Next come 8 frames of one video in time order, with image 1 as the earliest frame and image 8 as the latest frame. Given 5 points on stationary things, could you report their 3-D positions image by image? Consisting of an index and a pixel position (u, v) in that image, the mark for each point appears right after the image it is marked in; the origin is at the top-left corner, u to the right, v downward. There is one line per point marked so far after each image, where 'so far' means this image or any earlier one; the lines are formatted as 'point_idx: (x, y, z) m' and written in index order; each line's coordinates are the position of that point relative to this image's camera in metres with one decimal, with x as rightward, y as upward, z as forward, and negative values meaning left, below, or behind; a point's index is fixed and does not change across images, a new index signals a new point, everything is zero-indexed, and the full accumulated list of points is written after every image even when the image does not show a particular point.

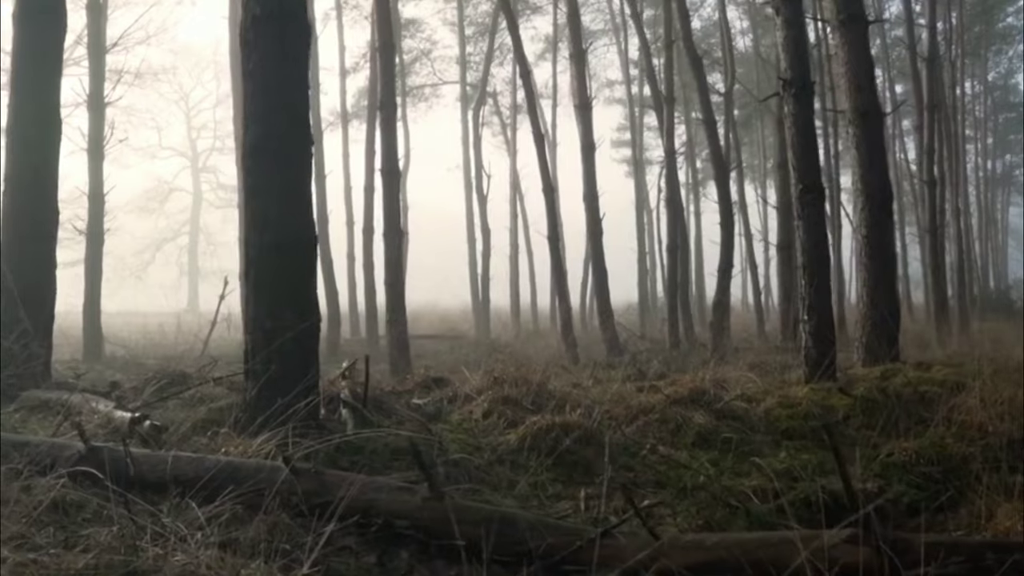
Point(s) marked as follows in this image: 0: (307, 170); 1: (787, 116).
0: (-1.4, +0.8, +6.6) m
1: (+2.7, +1.7, +9.4) m
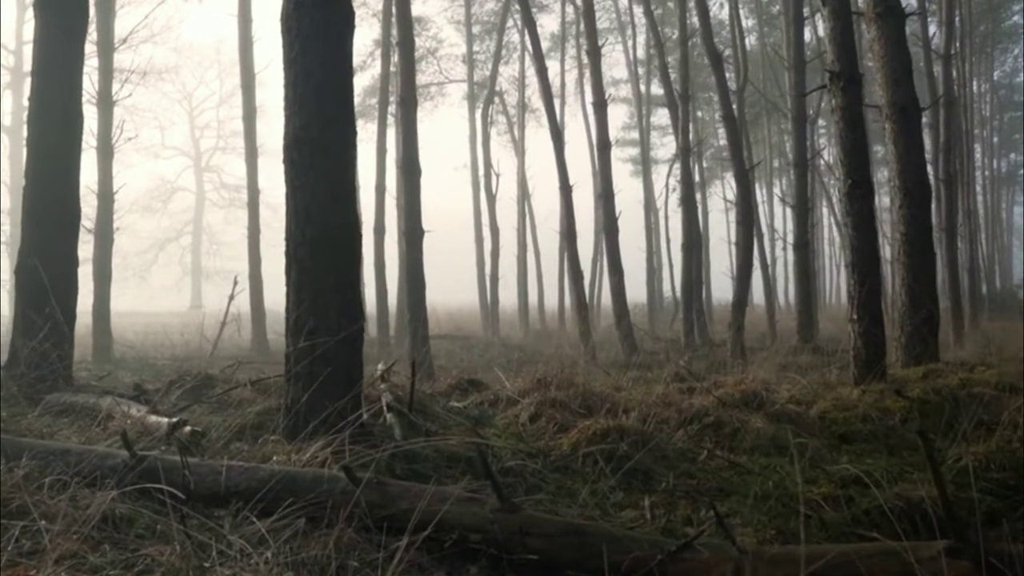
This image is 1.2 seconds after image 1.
0: (-1.0, +0.8, +6.2) m
1: (+3.1, +1.7, +9.1) m
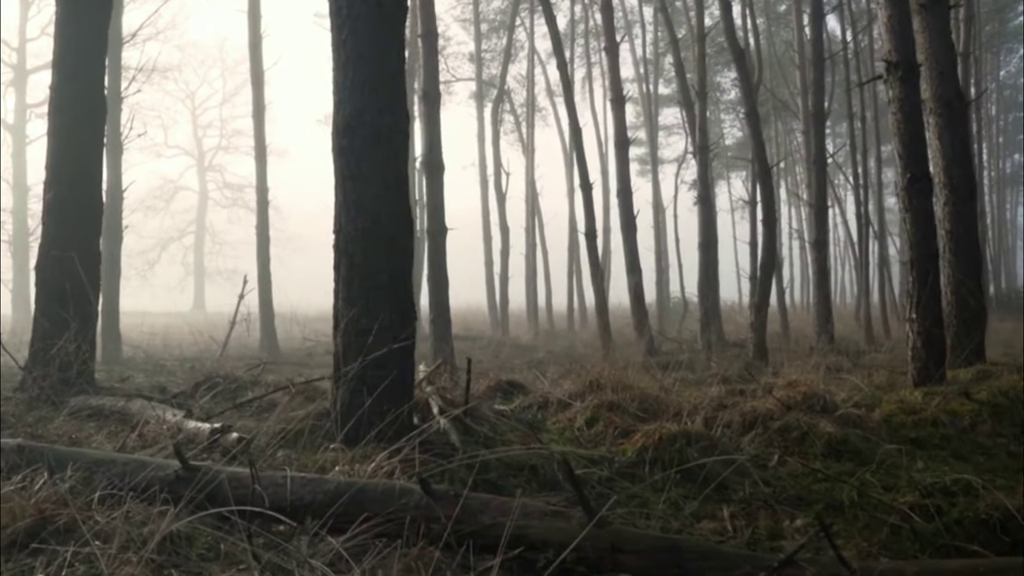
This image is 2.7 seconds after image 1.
0: (-0.7, +0.8, +5.9) m
1: (+3.5, +1.7, +8.7) m
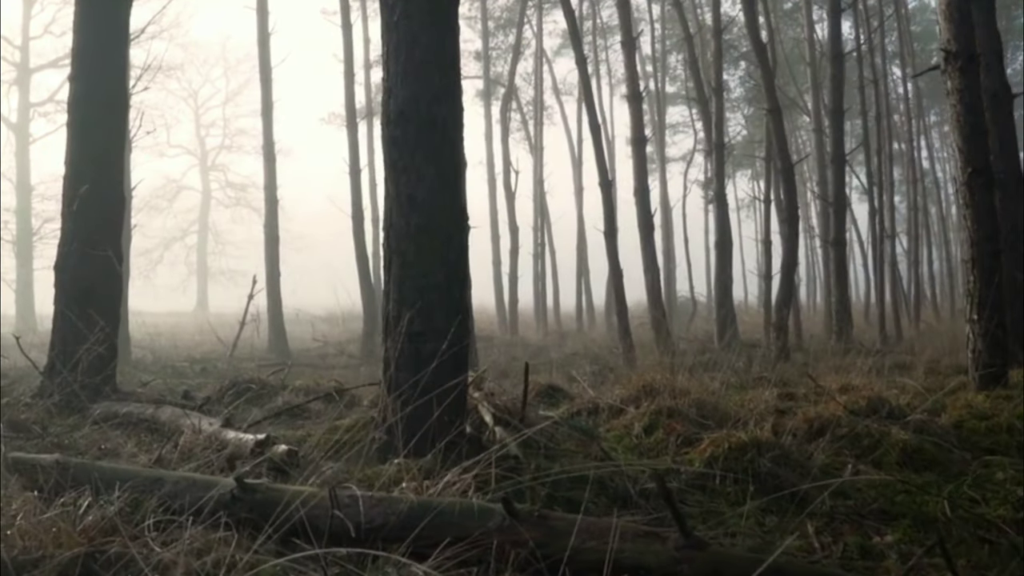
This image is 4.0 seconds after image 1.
0: (-0.3, +0.8, +5.5) m
1: (+3.8, +1.7, +8.4) m
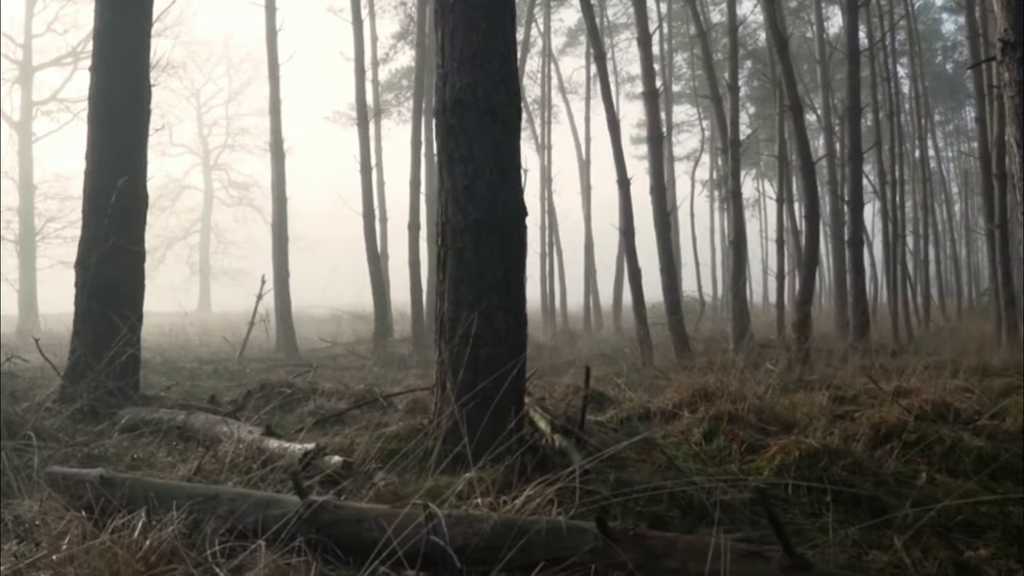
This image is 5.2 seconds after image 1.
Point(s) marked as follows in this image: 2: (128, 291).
0: (0.0, +0.8, +5.1) m
1: (+4.1, +1.7, +8.0) m
2: (-3.1, 0.0, +7.9) m
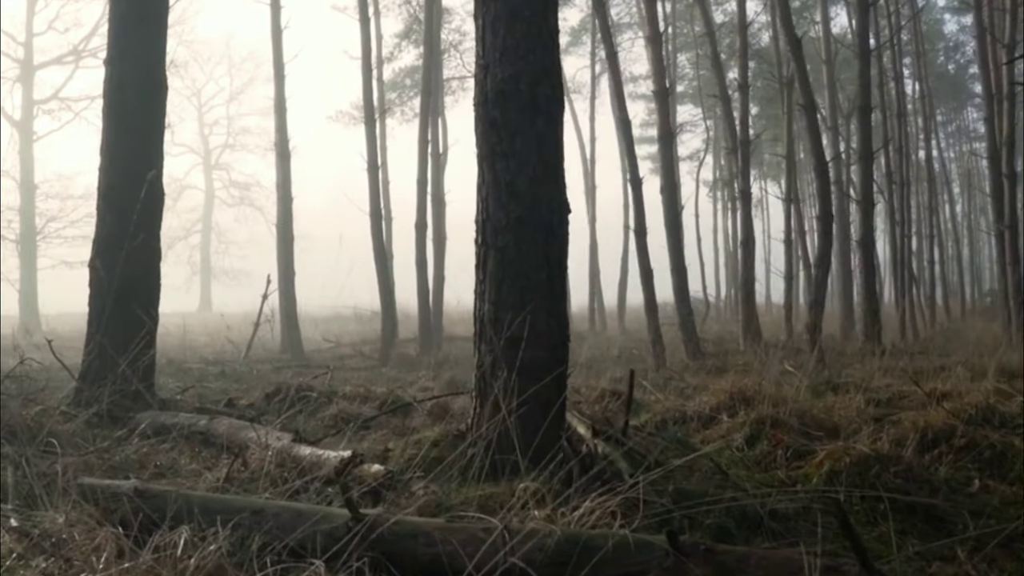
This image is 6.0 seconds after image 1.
0: (+0.2, +0.8, +4.9) m
1: (+4.4, +1.7, +7.8) m
2: (-2.9, 0.0, +7.6) m
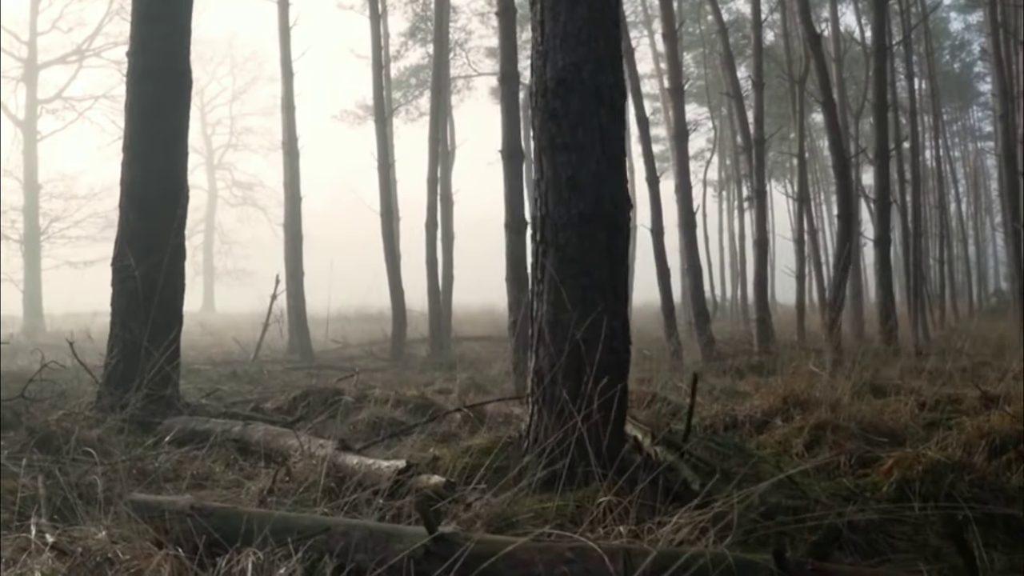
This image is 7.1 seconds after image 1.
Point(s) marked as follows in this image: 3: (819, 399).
0: (+0.5, +0.8, +4.7) m
1: (+4.6, +1.7, +7.6) m
2: (-2.6, 0.0, +7.4) m
3: (+2.1, -0.7, +6.4) m
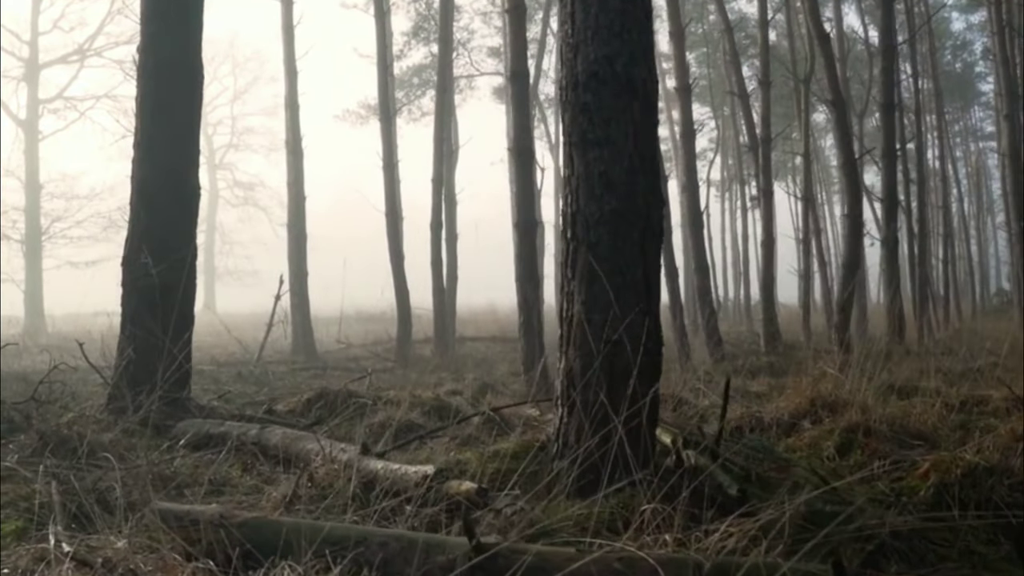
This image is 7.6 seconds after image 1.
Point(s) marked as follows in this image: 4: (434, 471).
0: (+0.7, +0.8, +4.5) m
1: (+4.8, +1.7, +7.4) m
2: (-2.5, 0.0, +7.2) m
3: (+2.2, -0.7, +6.3) m
4: (-0.3, -0.8, +4.1) m
